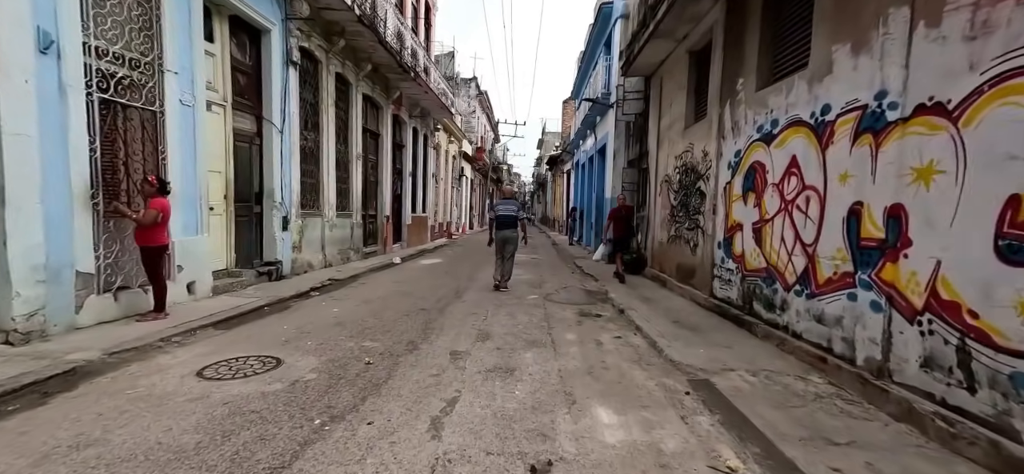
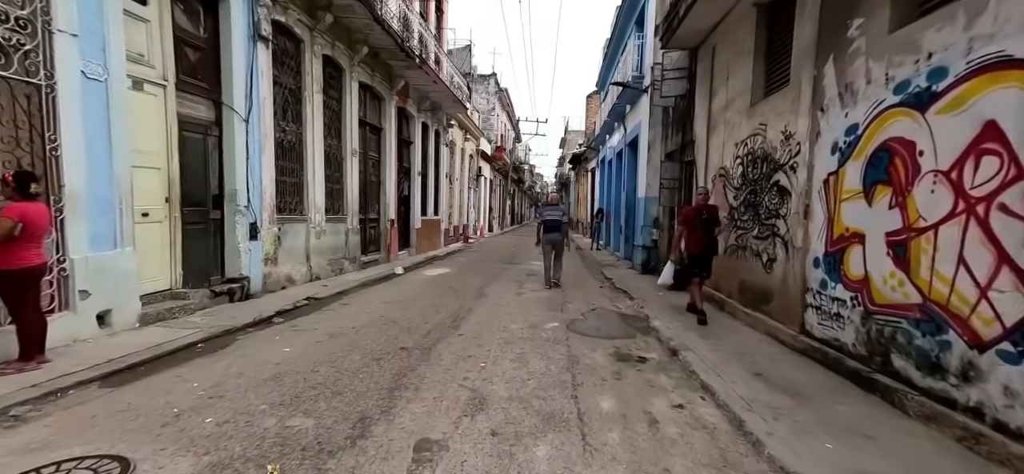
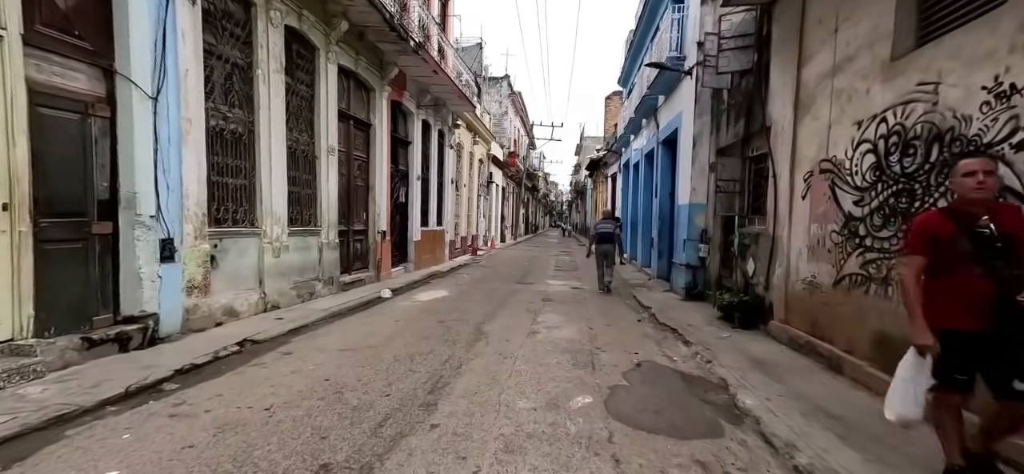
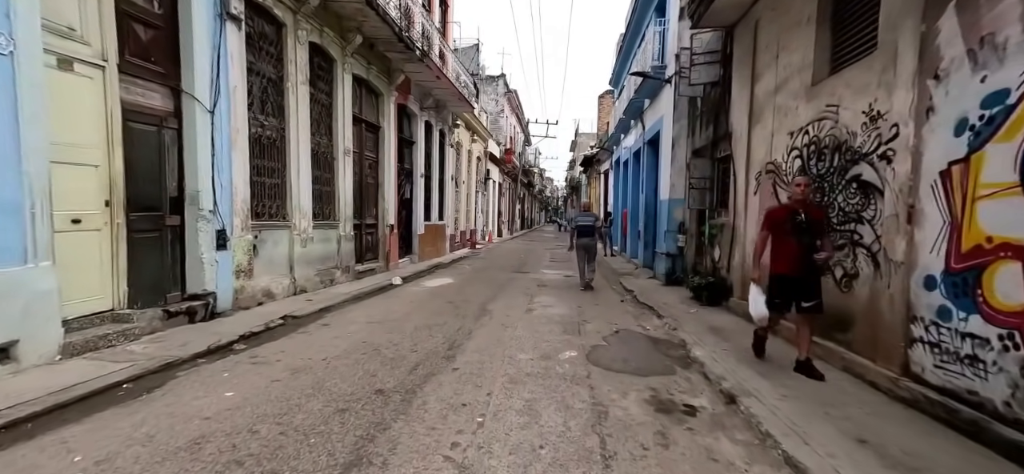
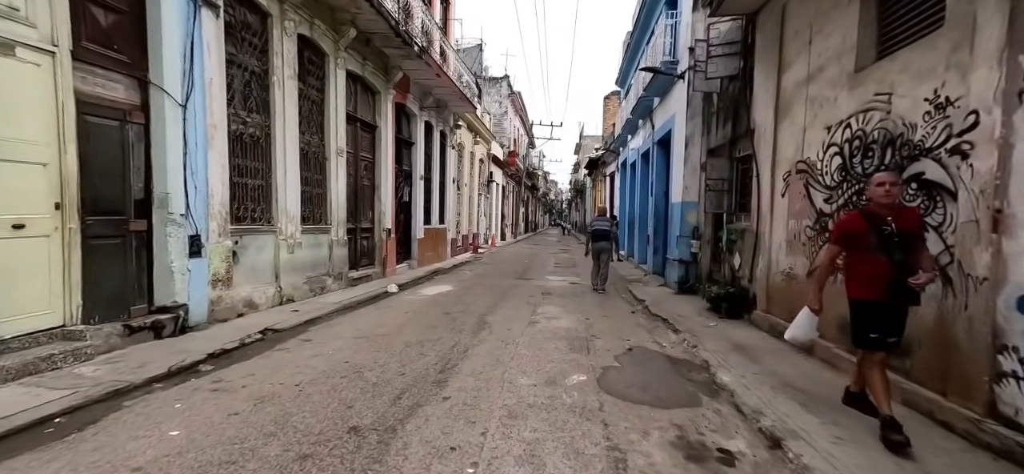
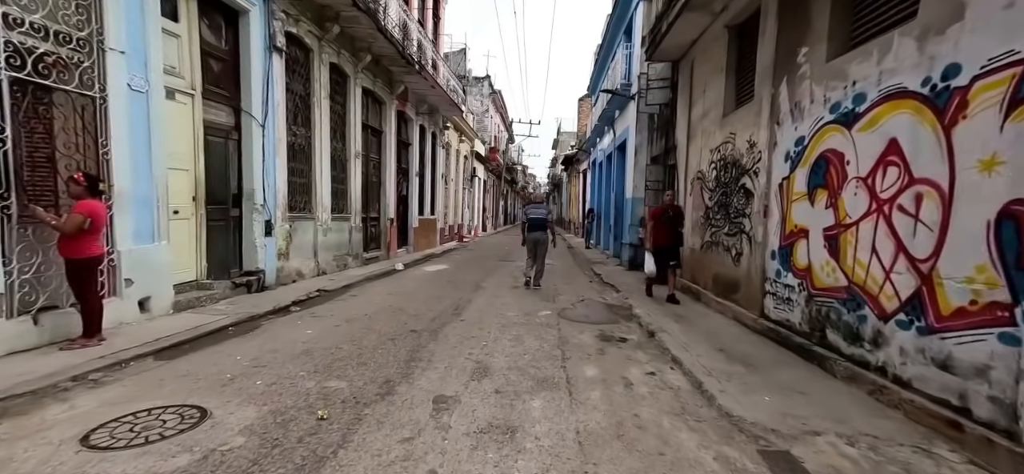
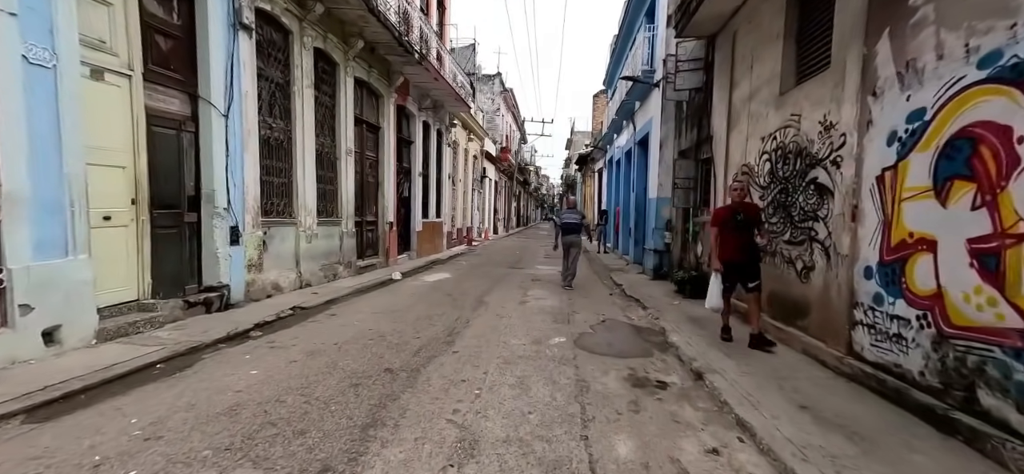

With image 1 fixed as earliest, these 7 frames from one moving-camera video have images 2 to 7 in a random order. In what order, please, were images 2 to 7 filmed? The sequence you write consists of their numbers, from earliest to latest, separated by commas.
6, 2, 7, 4, 5, 3
